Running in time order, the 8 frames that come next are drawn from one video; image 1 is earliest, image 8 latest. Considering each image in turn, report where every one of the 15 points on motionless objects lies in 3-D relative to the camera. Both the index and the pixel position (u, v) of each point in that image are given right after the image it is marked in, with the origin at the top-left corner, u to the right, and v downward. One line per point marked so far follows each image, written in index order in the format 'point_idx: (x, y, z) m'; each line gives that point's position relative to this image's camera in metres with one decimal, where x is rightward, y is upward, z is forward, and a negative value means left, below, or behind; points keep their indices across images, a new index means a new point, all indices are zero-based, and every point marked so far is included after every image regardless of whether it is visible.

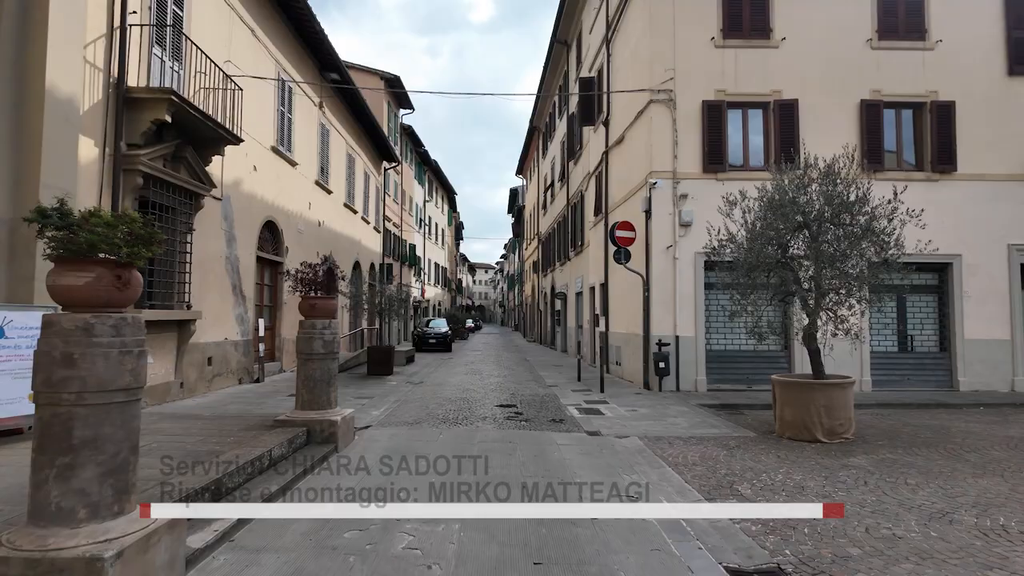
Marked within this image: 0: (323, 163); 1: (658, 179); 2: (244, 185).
0: (-6.2, +4.1, +19.4) m
1: (+3.2, +2.3, +12.8) m
2: (-6.1, +2.4, +13.7) m
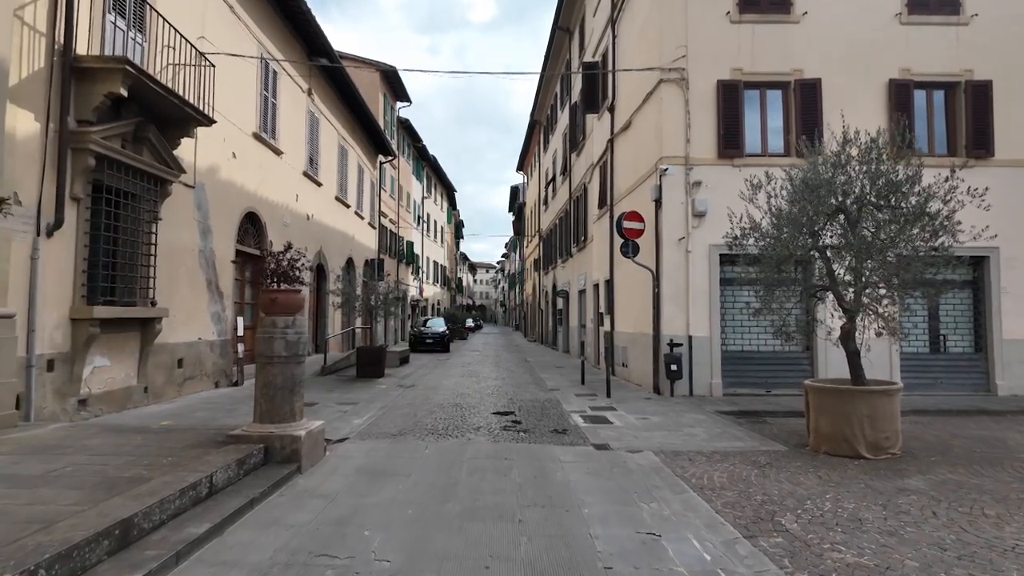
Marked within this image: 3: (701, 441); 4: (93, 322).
0: (-6.2, +4.2, +18.4) m
1: (+3.1, +2.4, +11.8) m
2: (-6.2, +2.4, +12.6) m
3: (+2.4, -2.0, +7.6) m
4: (-5.9, -0.5, +8.3) m
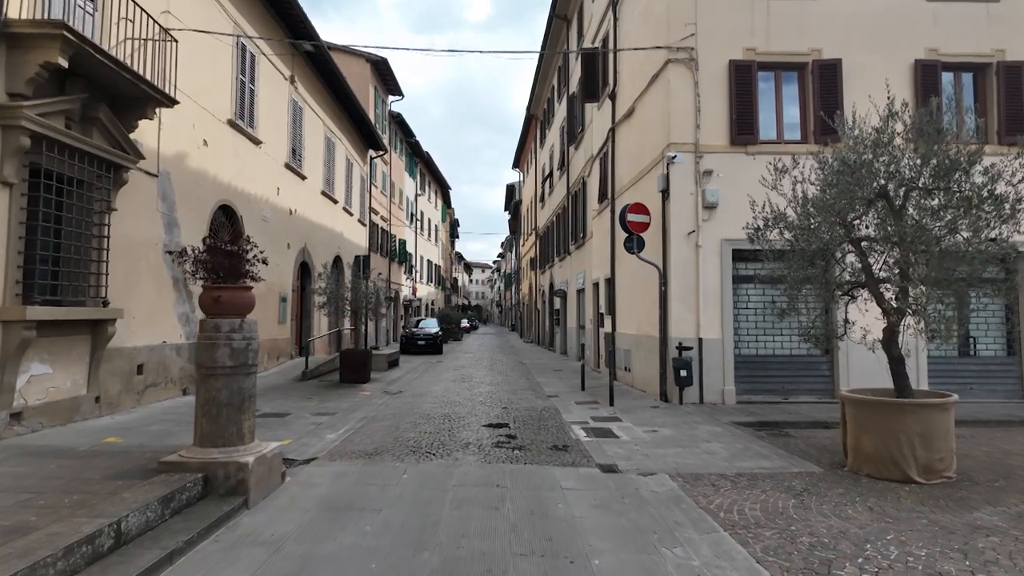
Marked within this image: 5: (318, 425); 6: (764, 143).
0: (-6.3, +4.2, +17.4) m
1: (+3.0, +2.5, +10.9) m
2: (-6.3, +2.5, +11.6) m
3: (+2.3, -1.9, +6.6) m
4: (-5.9, -0.4, +7.3) m
5: (-2.8, -2.0, +8.5) m
6: (+4.6, +2.7, +11.0) m
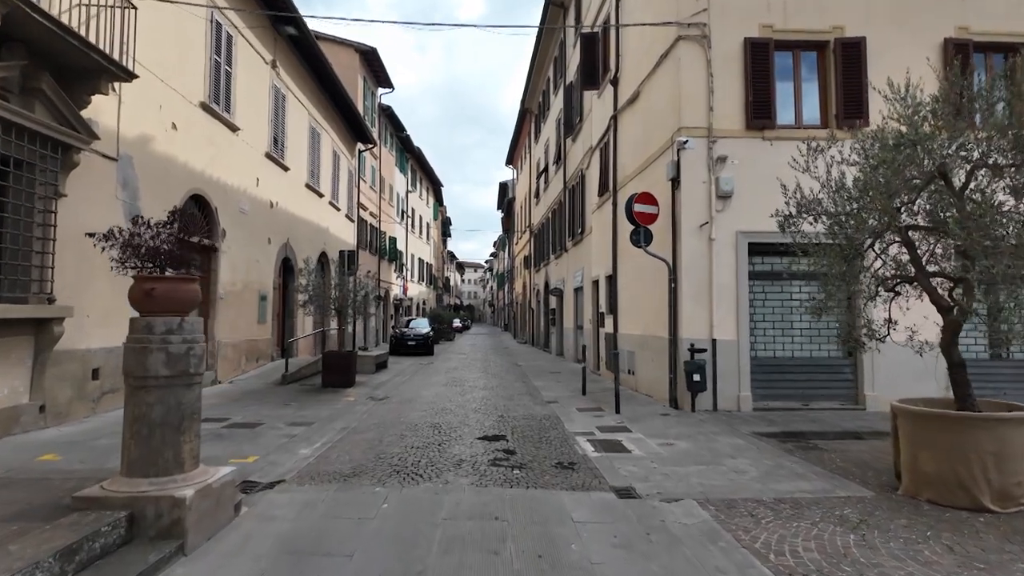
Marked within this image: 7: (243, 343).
0: (-6.5, +4.3, +16.3) m
1: (+3.0, +2.5, +10.0) m
2: (-6.3, +2.5, +10.6) m
3: (+2.3, -1.9, +5.7) m
4: (-5.9, -0.4, +6.3) m
5: (-2.8, -1.9, +7.5) m
6: (+4.6, +2.7, +10.1) m
7: (-6.4, -1.3, +14.3) m
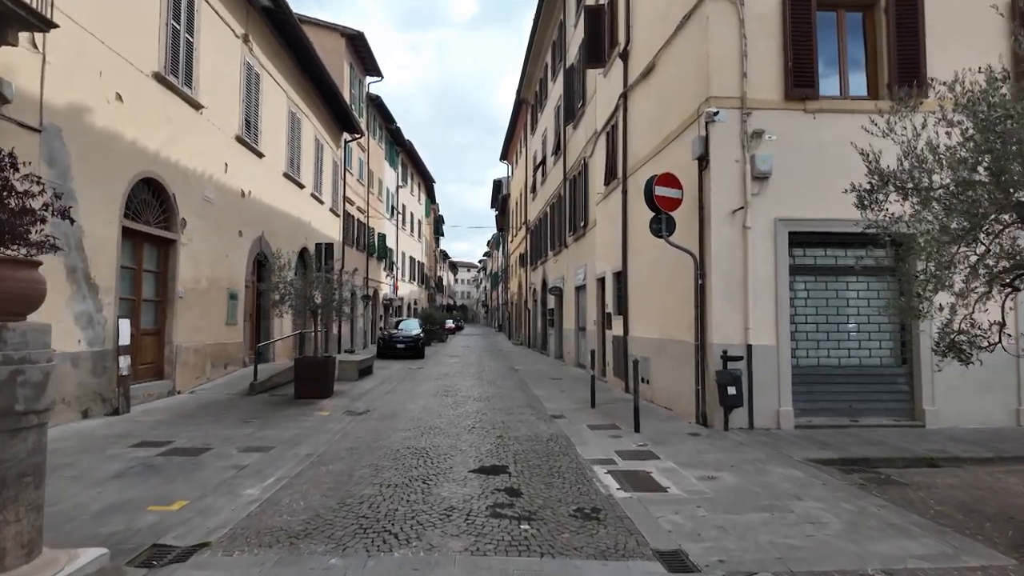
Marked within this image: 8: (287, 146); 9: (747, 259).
0: (-6.5, +4.3, +14.8) m
1: (+3.0, +2.6, +8.5) m
2: (-6.3, +2.6, +9.1) m
3: (+2.4, -1.8, +4.3) m
4: (-5.9, -0.3, +4.8) m
5: (-2.8, -1.9, +6.0) m
6: (+4.6, +2.8, +8.7) m
7: (-6.5, -1.3, +12.7) m
8: (-6.7, +4.2, +17.6) m
9: (+3.3, +0.4, +8.4) m
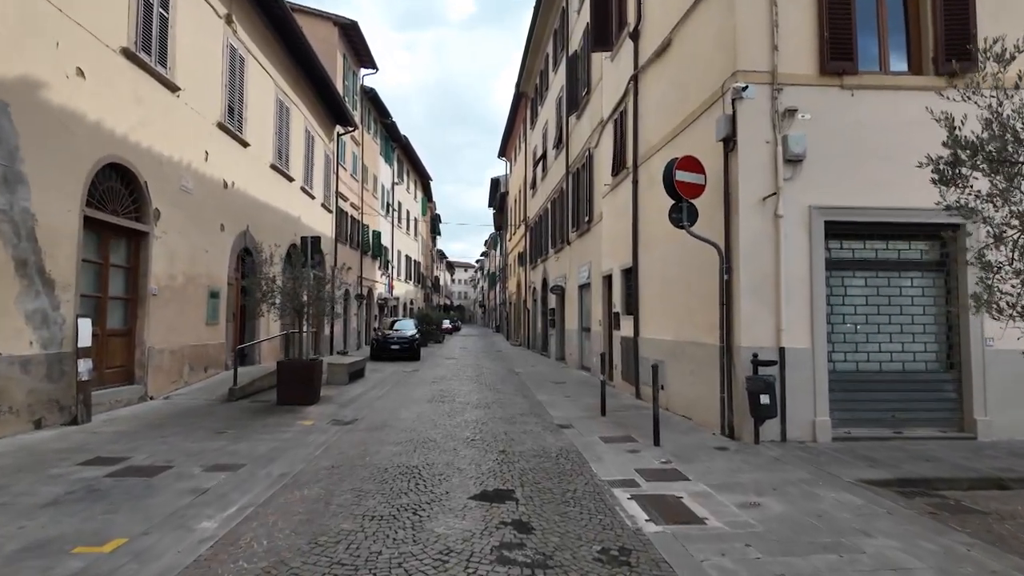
0: (-6.5, +4.4, +13.9) m
1: (+3.0, +2.6, +7.6) m
2: (-6.3, +2.7, +8.1) m
3: (+2.5, -1.8, +3.4) m
4: (-5.8, -0.3, +3.8) m
5: (-2.7, -1.8, +5.1) m
6: (+4.6, +2.8, +7.8) m
7: (-6.5, -1.2, +11.8) m
8: (-6.7, +4.3, +16.7) m
9: (+3.4, +0.5, +7.5) m
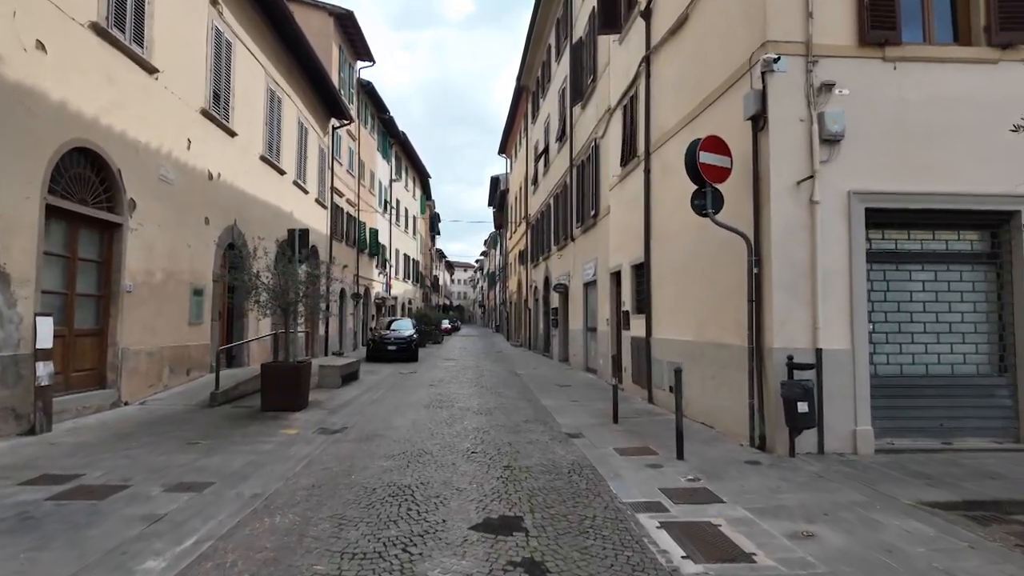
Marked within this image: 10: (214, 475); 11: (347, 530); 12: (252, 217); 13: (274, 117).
0: (-6.5, +4.4, +13.1) m
1: (+3.1, +2.7, +6.9) m
2: (-6.2, +2.7, +7.4) m
3: (+2.5, -1.7, +2.6) m
4: (-5.8, -0.2, +3.0) m
5: (-2.6, -1.7, +4.3) m
6: (+4.7, +2.9, +7.0) m
7: (-6.4, -1.2, +11.0) m
8: (-6.6, +4.3, +15.9) m
9: (+3.4, +0.5, +6.7) m
10: (-2.9, -1.8, +5.7) m
11: (-1.2, -1.7, +4.2) m
12: (-6.5, +1.8, +15.0) m
13: (-6.6, +4.8, +16.7) m
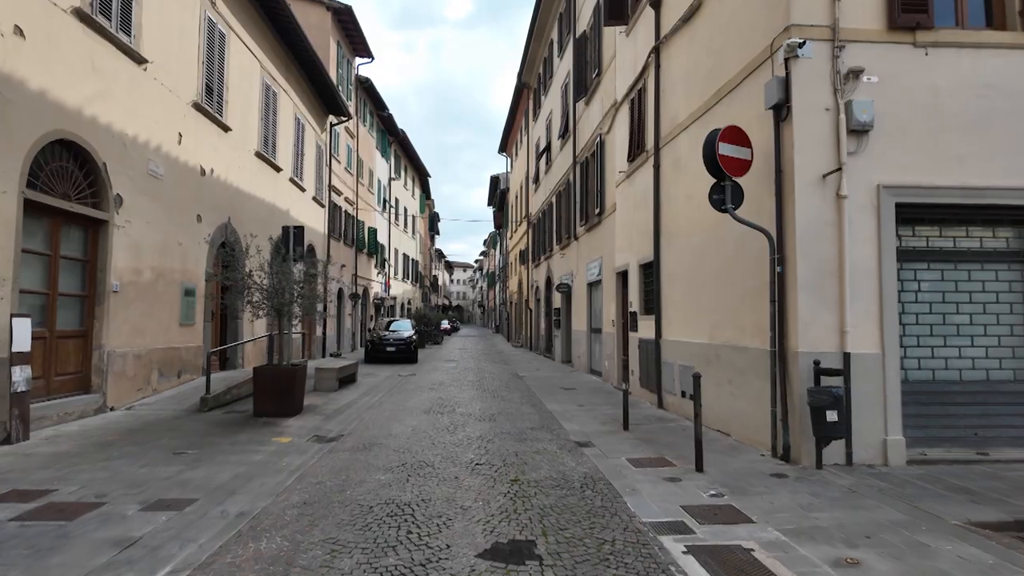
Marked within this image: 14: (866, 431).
0: (-6.4, +4.4, +12.6) m
1: (+3.2, +2.7, +6.4) m
2: (-6.2, +2.7, +6.9) m
3: (+2.6, -1.7, +2.2) m
4: (-5.7, -0.2, +2.6) m
5: (-2.6, -1.7, +3.9) m
6: (+4.8, +2.9, +6.6) m
7: (-6.3, -1.1, +10.6) m
8: (-6.5, +4.3, +15.5) m
9: (+3.5, +0.5, +6.3) m
10: (-2.8, -1.8, +5.3) m
11: (-1.1, -1.7, +3.8) m
12: (-6.4, +1.8, +14.5) m
13: (-6.6, +4.8, +16.2) m
14: (+3.7, -1.5, +6.2) m
